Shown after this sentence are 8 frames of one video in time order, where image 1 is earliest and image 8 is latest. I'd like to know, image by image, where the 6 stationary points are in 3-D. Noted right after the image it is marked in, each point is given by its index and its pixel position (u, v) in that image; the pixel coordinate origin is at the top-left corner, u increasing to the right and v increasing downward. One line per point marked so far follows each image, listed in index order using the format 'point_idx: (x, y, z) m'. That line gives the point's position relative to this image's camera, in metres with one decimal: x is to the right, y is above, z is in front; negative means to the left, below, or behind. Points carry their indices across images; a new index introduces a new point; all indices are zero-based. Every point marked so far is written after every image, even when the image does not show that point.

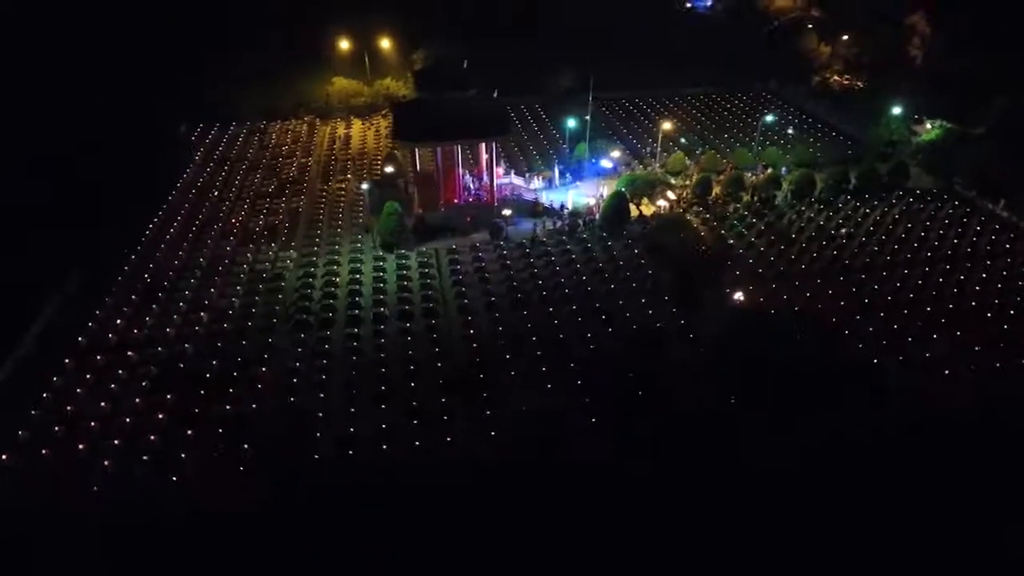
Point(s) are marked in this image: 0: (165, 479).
0: (-4.3, -2.4, +9.7) m
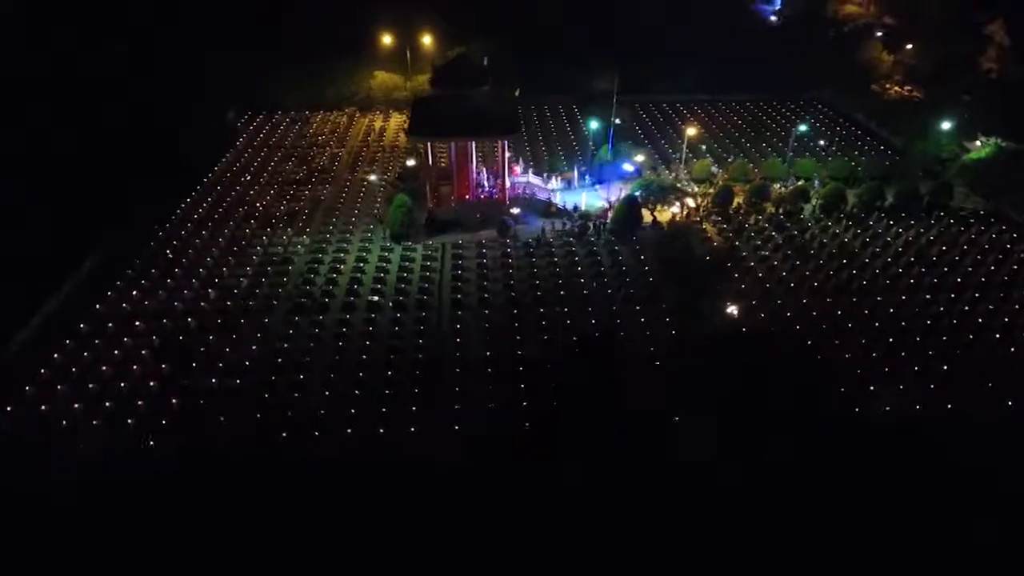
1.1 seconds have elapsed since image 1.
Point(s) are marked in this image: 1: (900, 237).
0: (-4.9, -2.1, +10.3) m
1: (+7.7, +1.0, +15.3) m
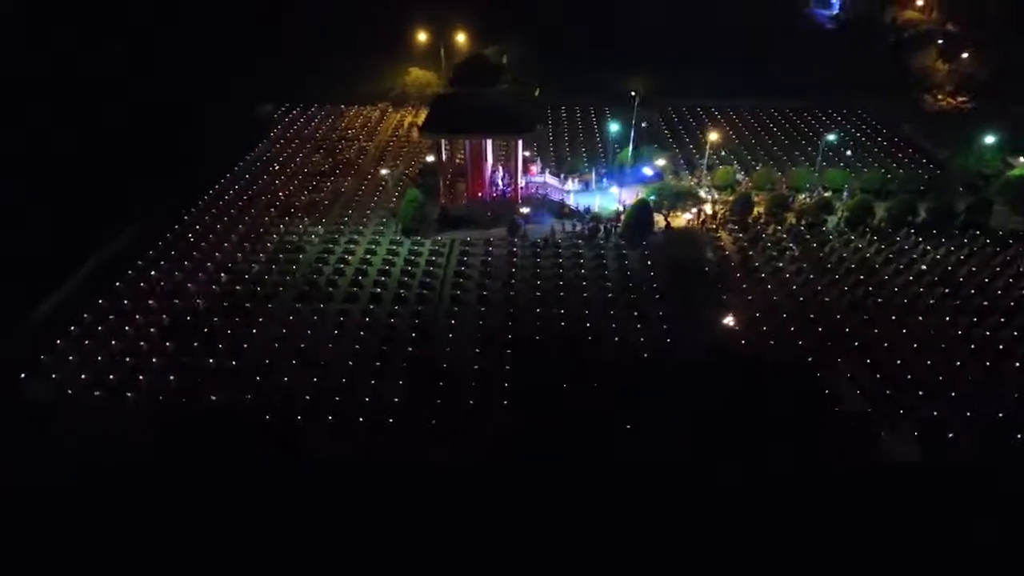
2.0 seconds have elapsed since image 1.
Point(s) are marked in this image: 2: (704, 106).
0: (-5.3, -1.8, +10.9) m
1: (+7.9, +0.6, +14.6) m
2: (+4.9, +4.7, +20.0) m
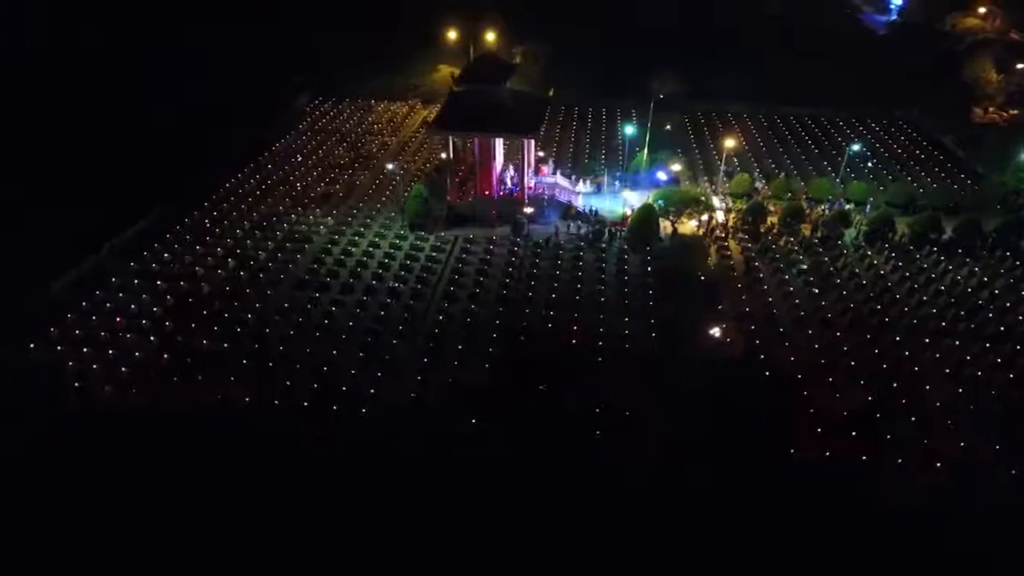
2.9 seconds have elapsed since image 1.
0: (-5.7, -1.5, +11.4) m
1: (+7.9, +0.2, +13.9) m
2: (+5.6, +4.4, +19.5) m
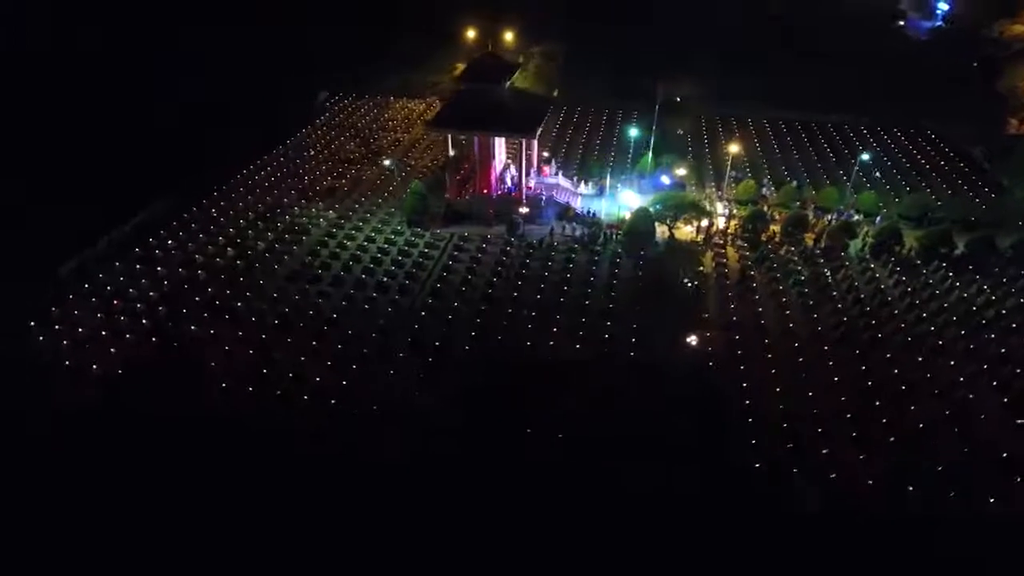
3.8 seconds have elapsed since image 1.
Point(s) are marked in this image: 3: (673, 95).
0: (-6.1, -1.2, +11.8) m
1: (+7.7, -0.1, +13.3) m
2: (+6.0, +4.2, +19.1) m
3: (+4.2, +5.0, +20.0) m
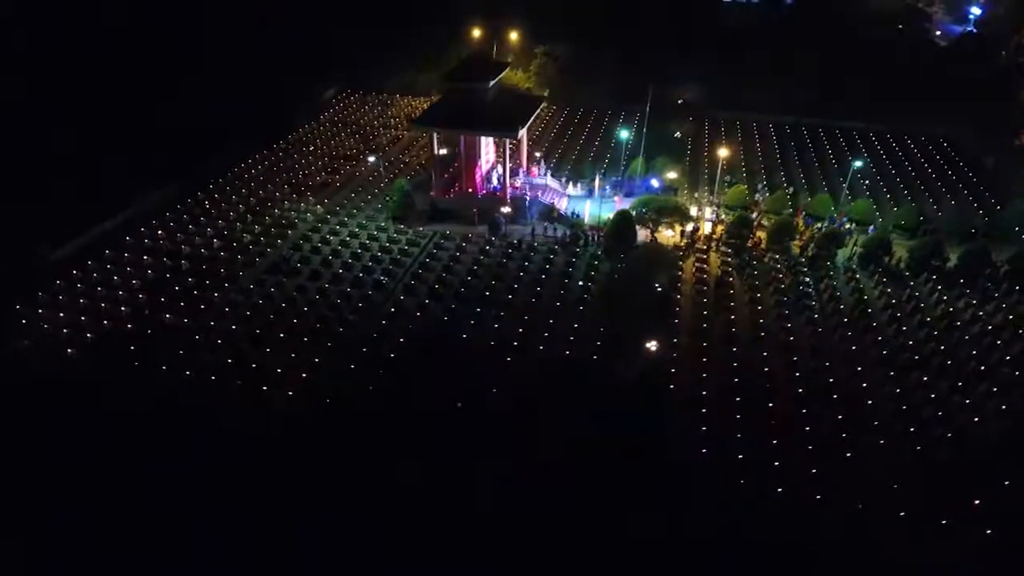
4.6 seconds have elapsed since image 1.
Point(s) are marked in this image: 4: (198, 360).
0: (-6.7, -1.0, +12.2) m
1: (+7.2, -0.3, +12.9) m
2: (+6.0, +4.0, +18.7) m
3: (+4.3, +4.9, +19.7) m
4: (-4.9, -1.1, +12.1) m
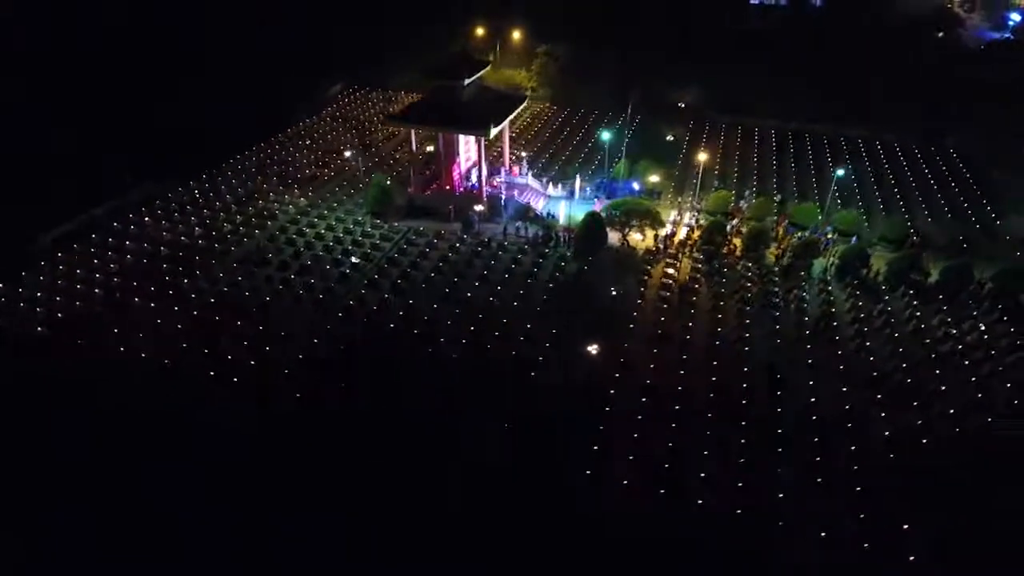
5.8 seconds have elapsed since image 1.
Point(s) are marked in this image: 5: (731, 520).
0: (-7.5, -0.7, +12.7) m
1: (+6.4, -0.5, +12.3) m
2: (+5.8, +3.8, +18.2) m
3: (+4.3, +4.7, +19.3) m
4: (-5.7, -0.9, +12.4) m
5: (+2.7, -2.8, +9.3) m
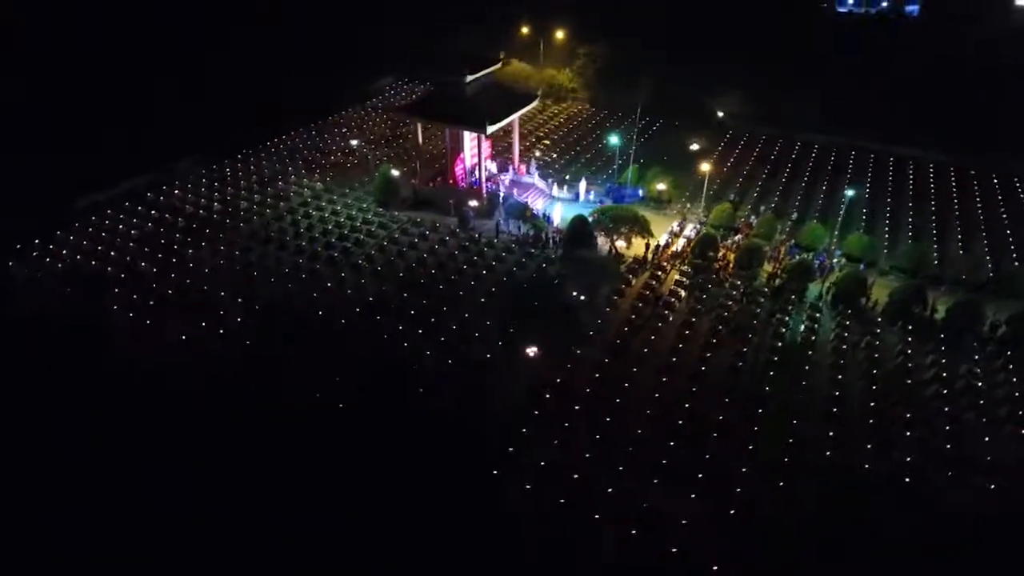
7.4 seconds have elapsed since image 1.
0: (-8.0, 0.0, +13.7) m
1: (+5.6, -1.0, +11.1) m
2: (+6.4, +3.3, +17.1) m
3: (+5.1, +4.3, +18.5) m
4: (-6.3, -0.3, +13.2) m
5: (+1.3, -2.9, +8.8) m
